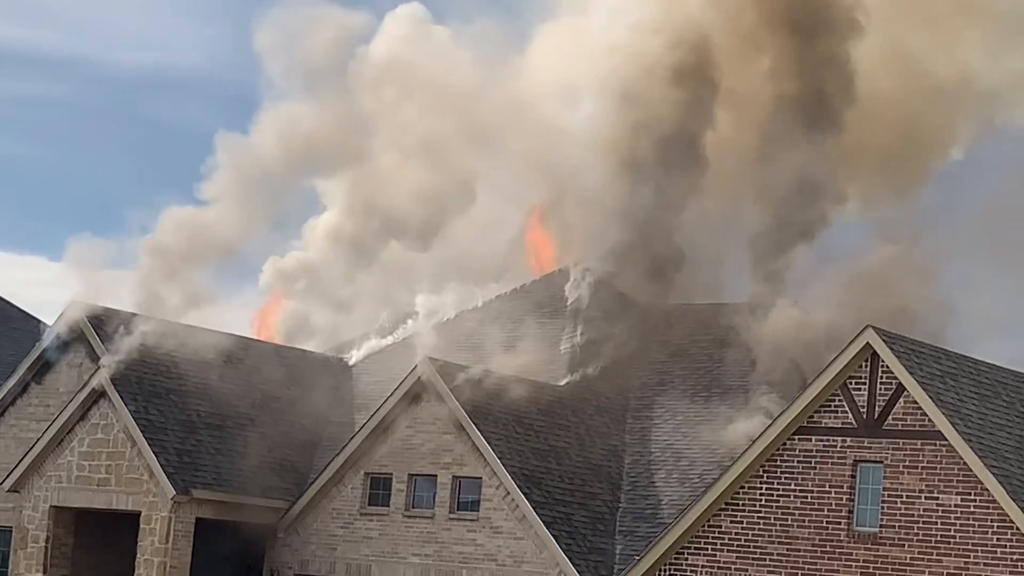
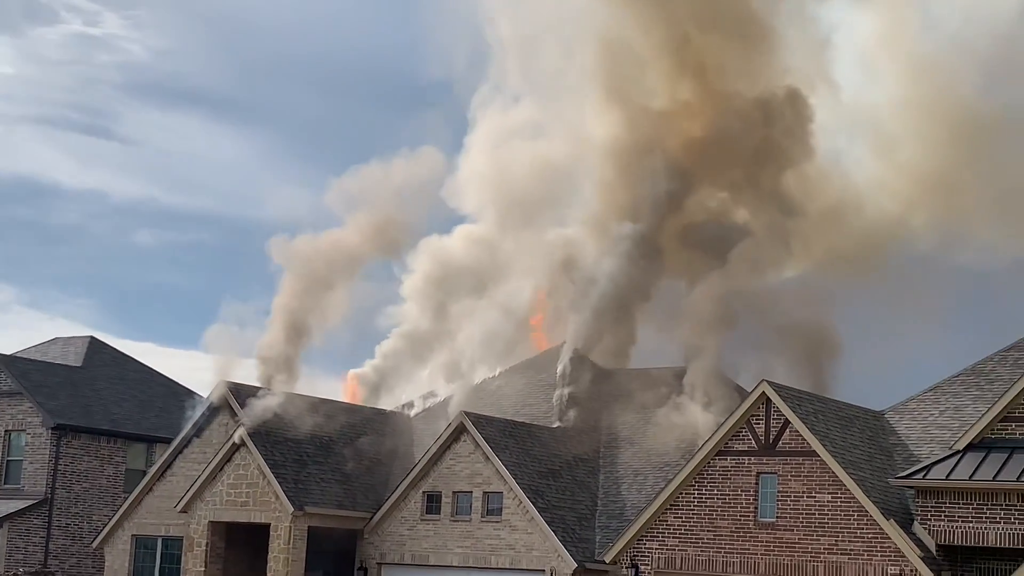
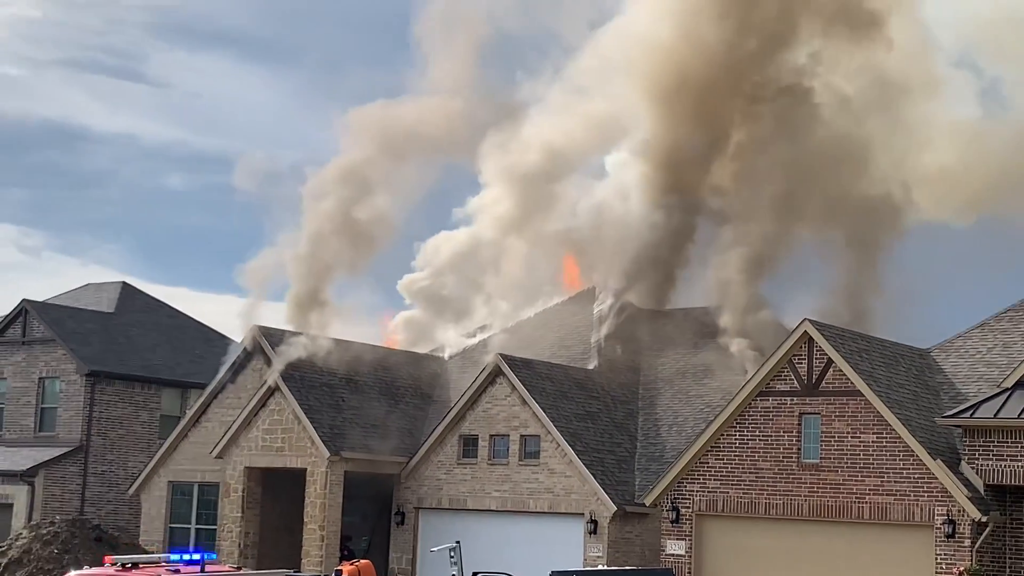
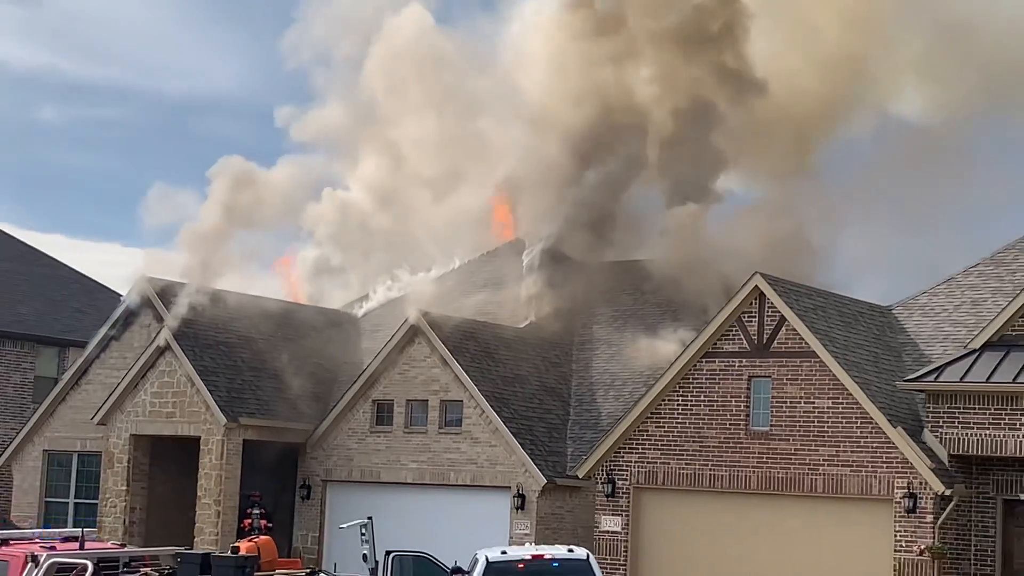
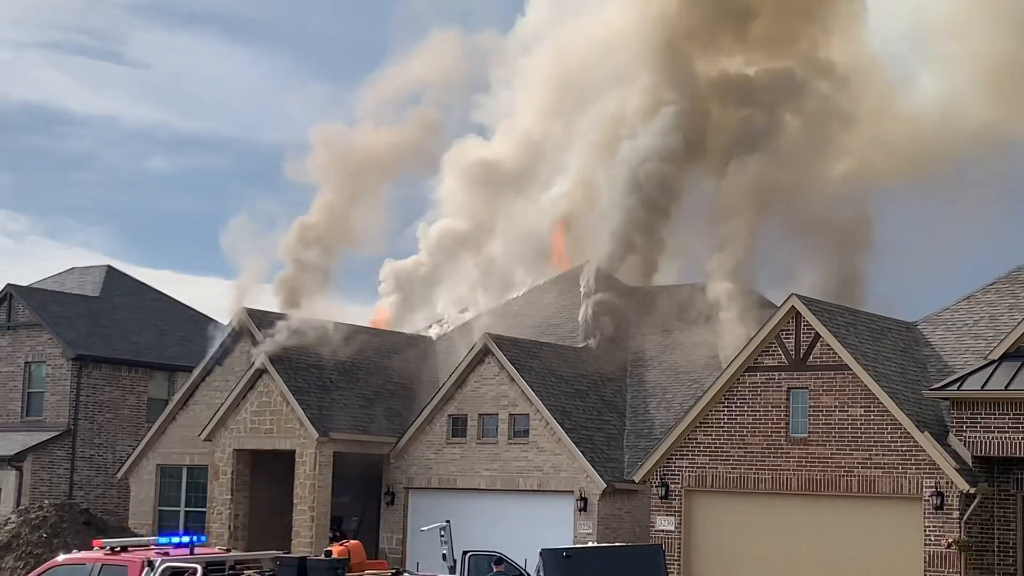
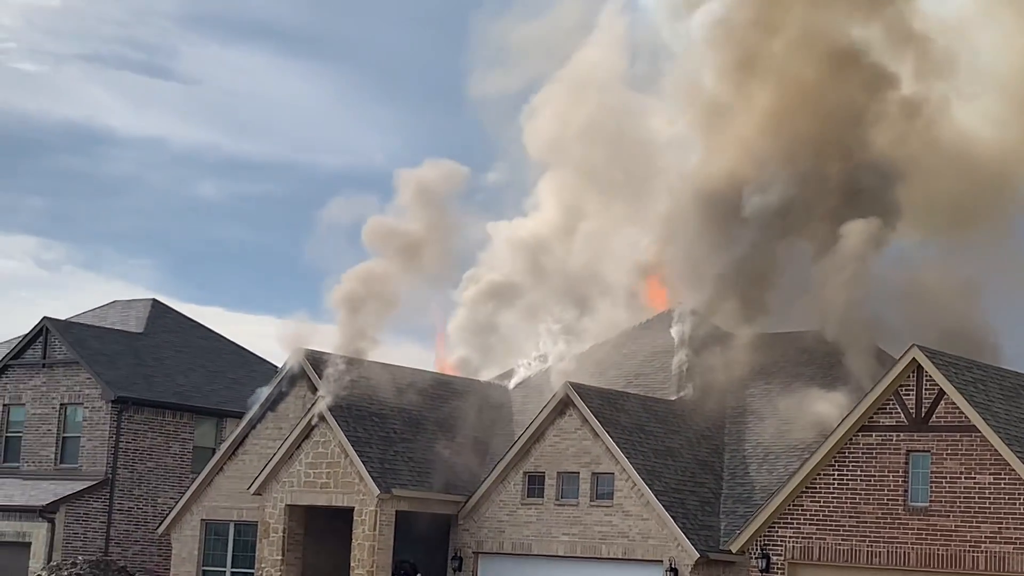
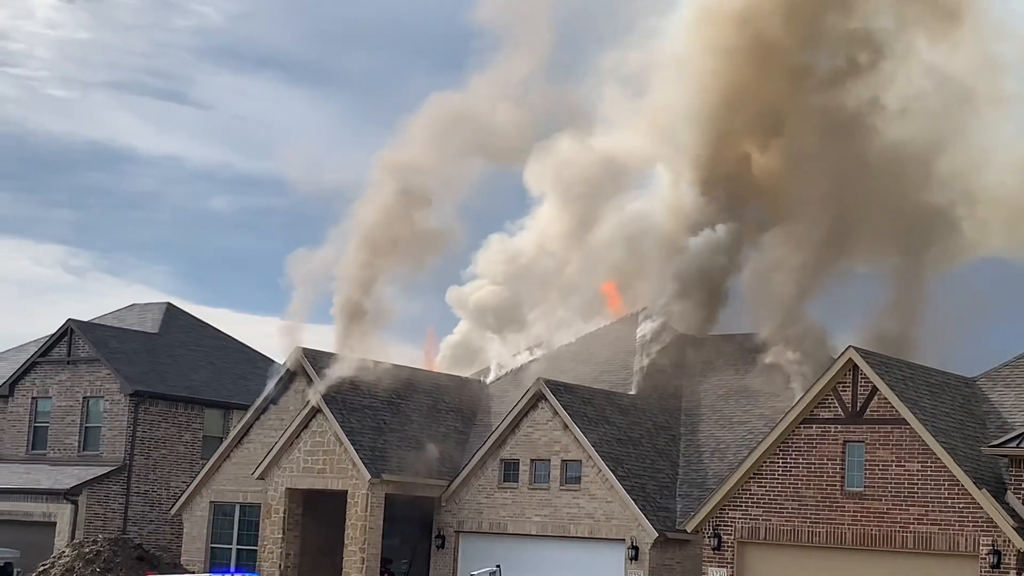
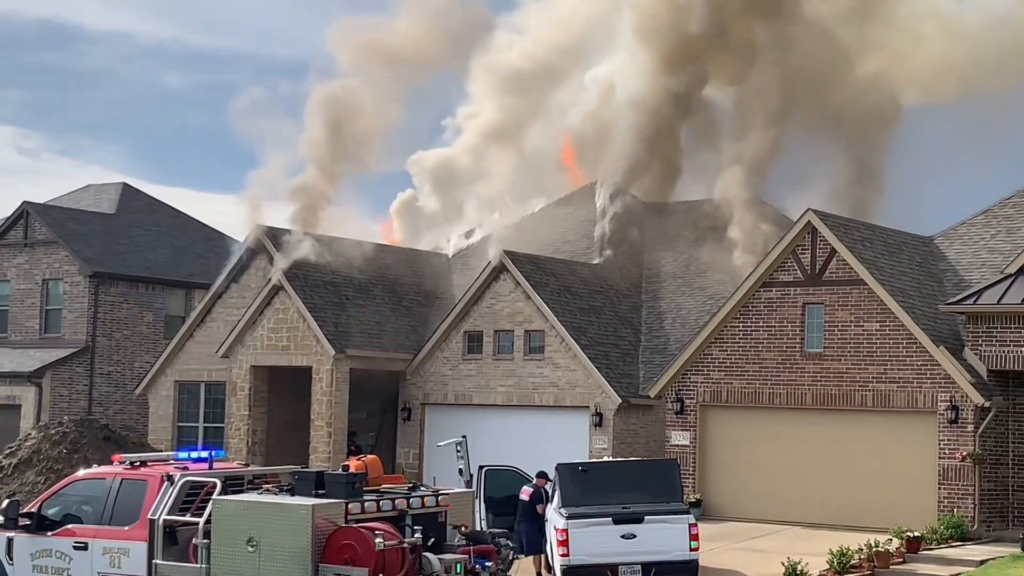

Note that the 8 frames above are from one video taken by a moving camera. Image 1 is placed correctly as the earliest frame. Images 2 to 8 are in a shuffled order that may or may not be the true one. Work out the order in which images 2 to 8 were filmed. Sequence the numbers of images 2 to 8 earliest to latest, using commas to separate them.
4, 6, 2, 5, 8, 3, 7
